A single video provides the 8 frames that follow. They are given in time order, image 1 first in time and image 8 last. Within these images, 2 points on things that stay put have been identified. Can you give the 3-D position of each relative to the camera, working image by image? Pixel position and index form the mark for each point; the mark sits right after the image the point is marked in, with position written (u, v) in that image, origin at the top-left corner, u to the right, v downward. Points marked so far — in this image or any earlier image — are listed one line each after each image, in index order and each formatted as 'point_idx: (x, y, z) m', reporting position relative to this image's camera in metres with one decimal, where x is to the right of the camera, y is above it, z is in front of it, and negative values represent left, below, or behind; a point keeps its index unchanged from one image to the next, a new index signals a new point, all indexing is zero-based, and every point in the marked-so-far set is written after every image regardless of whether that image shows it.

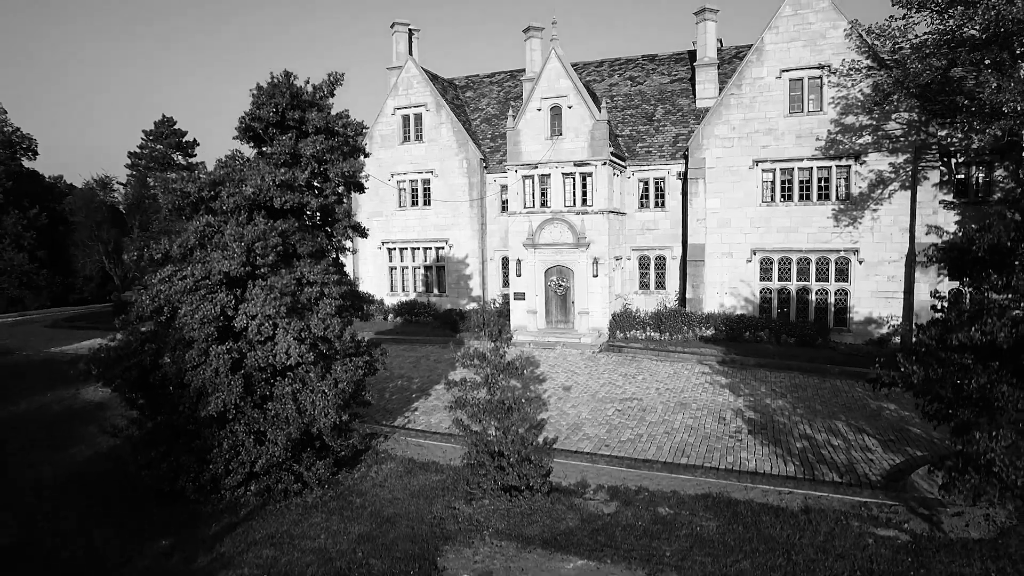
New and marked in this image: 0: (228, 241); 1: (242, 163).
0: (-5.6, +0.9, +12.3) m
1: (-6.0, +2.7, +13.8) m
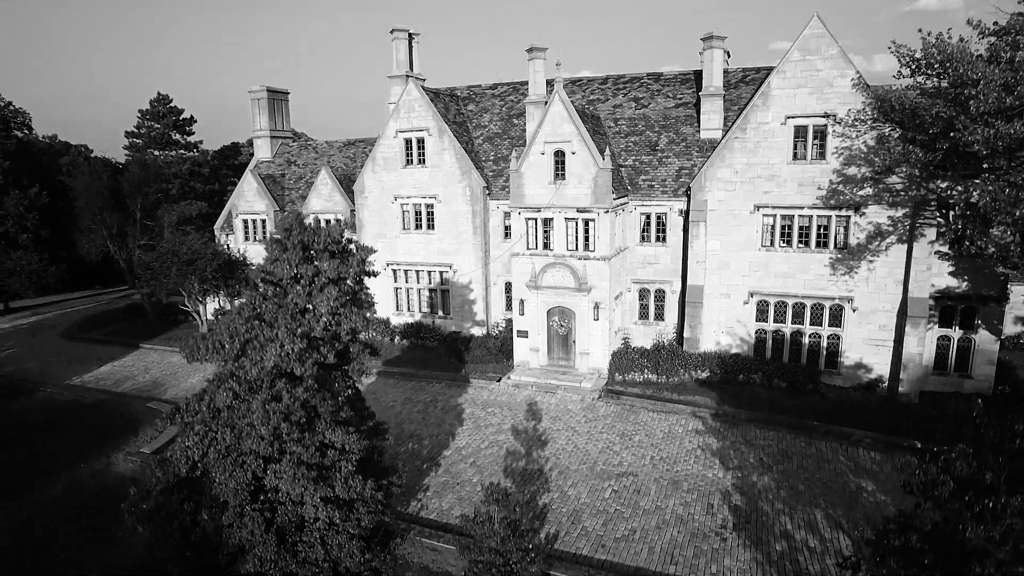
0: (-5.5, -2.8, +13.2) m
1: (-5.8, -0.8, +14.5) m
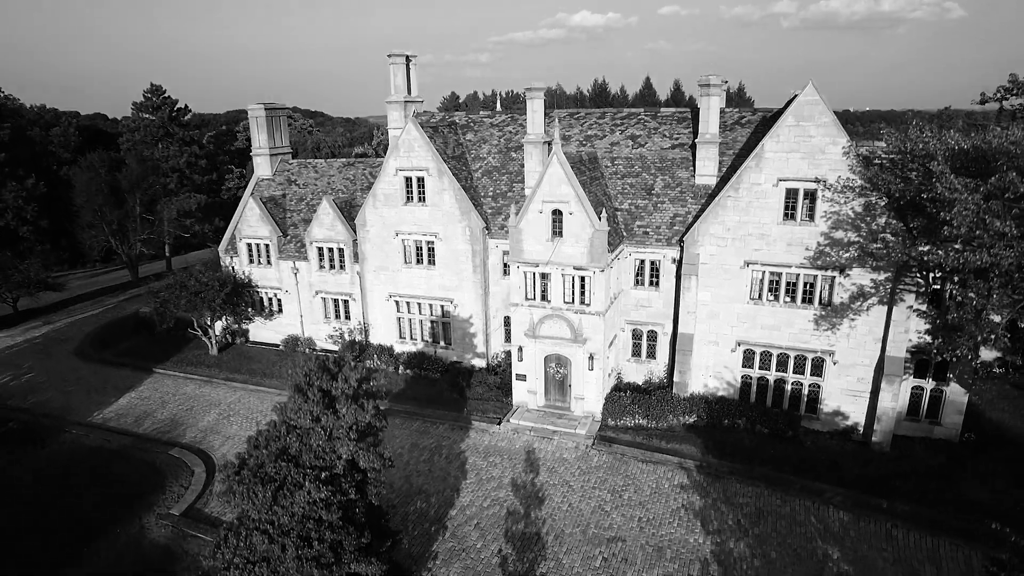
0: (-5.5, -6.7, +14.9) m
1: (-5.8, -4.5, +16.0) m
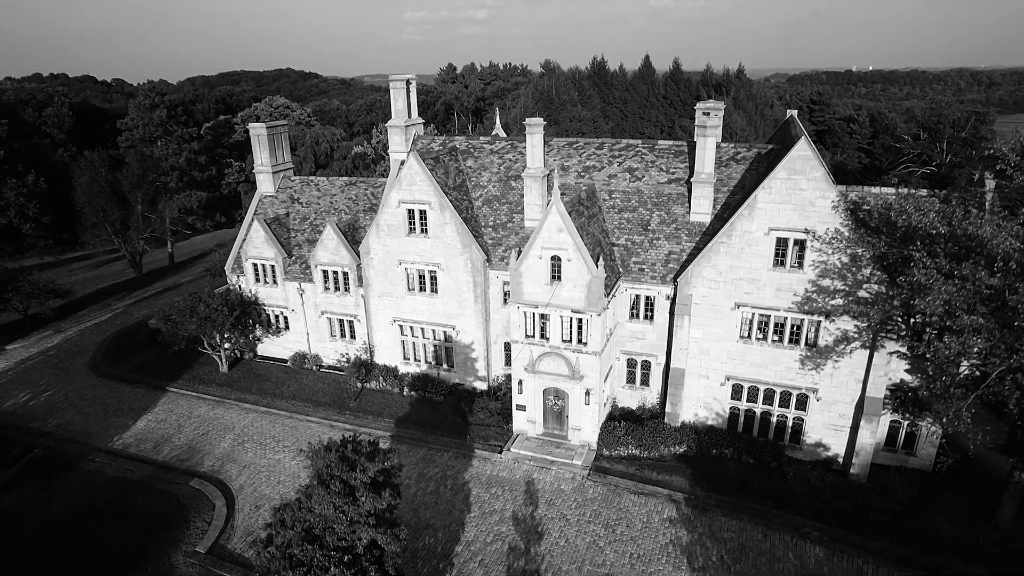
0: (-5.4, -9.6, +16.7) m
1: (-5.7, -7.4, +17.7) m
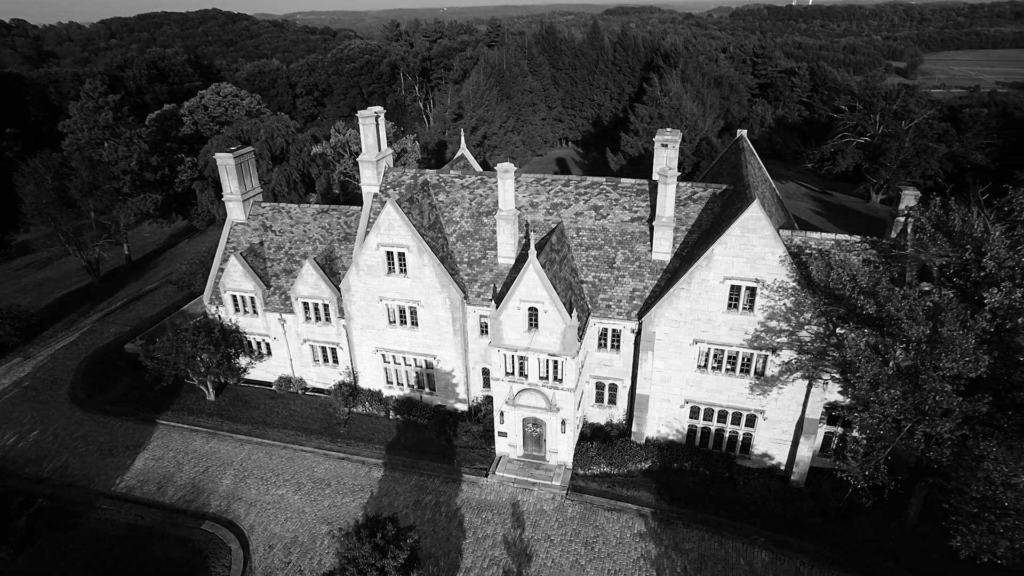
0: (-4.9, -13.6, +20.0) m
1: (-5.4, -11.3, +20.7) m
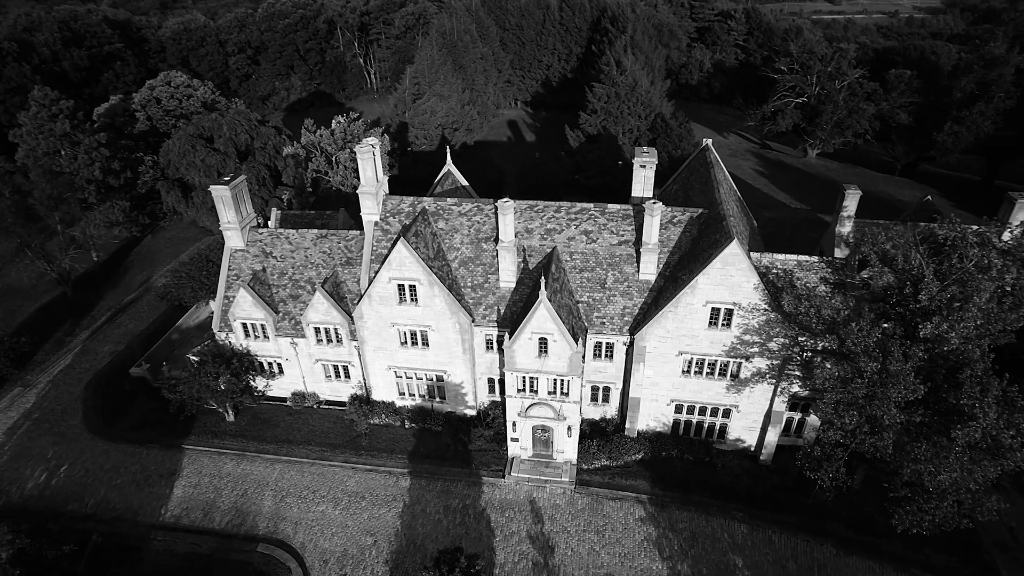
0: (-2.2, -17.1, +25.2) m
1: (-2.9, -14.8, +25.6) m
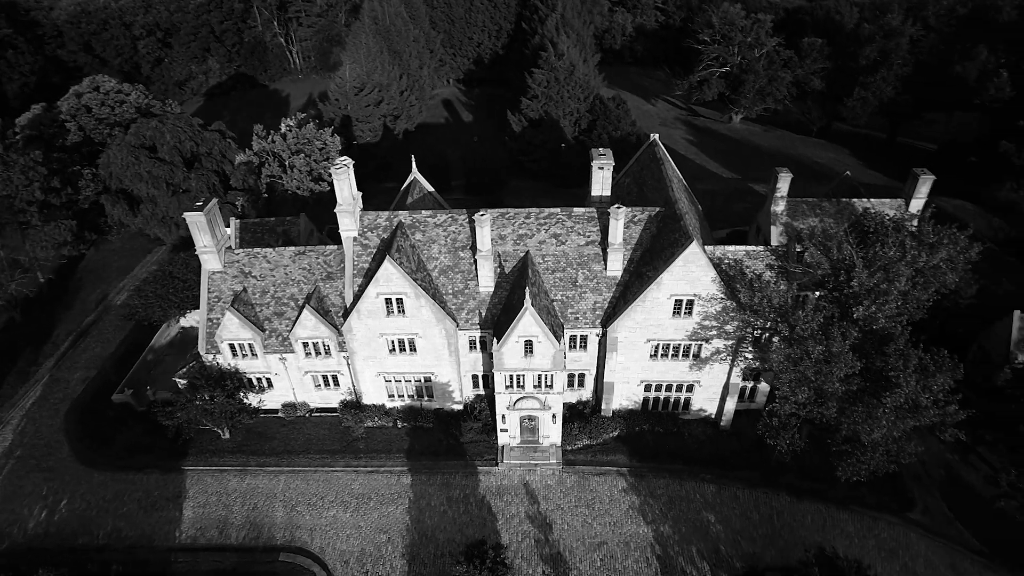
0: (-0.7, -18.4, +29.3) m
1: (-1.6, -16.2, +29.5) m
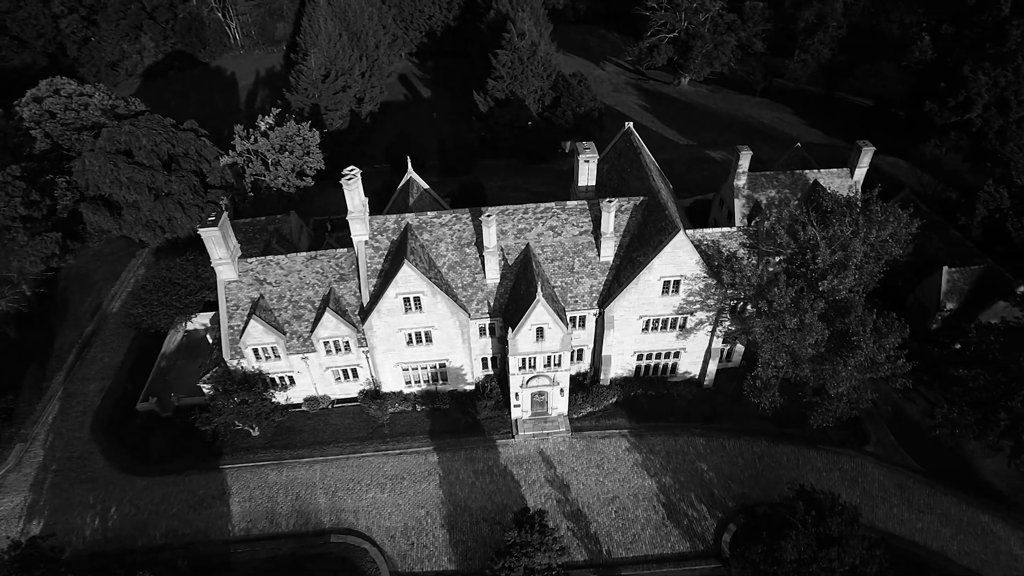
0: (+2.2, -18.7, +35.1) m
1: (+1.2, -16.5, +35.0) m
